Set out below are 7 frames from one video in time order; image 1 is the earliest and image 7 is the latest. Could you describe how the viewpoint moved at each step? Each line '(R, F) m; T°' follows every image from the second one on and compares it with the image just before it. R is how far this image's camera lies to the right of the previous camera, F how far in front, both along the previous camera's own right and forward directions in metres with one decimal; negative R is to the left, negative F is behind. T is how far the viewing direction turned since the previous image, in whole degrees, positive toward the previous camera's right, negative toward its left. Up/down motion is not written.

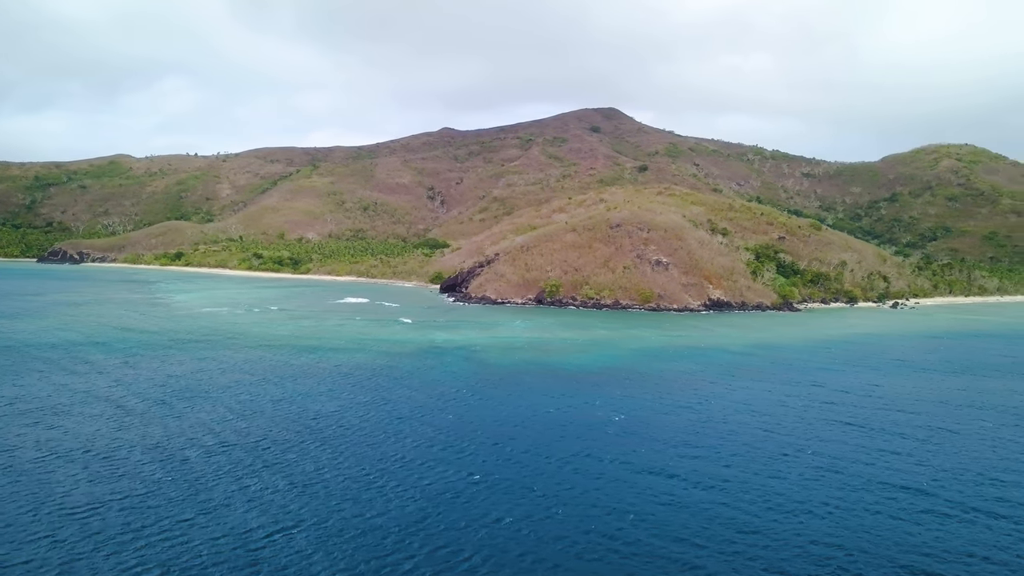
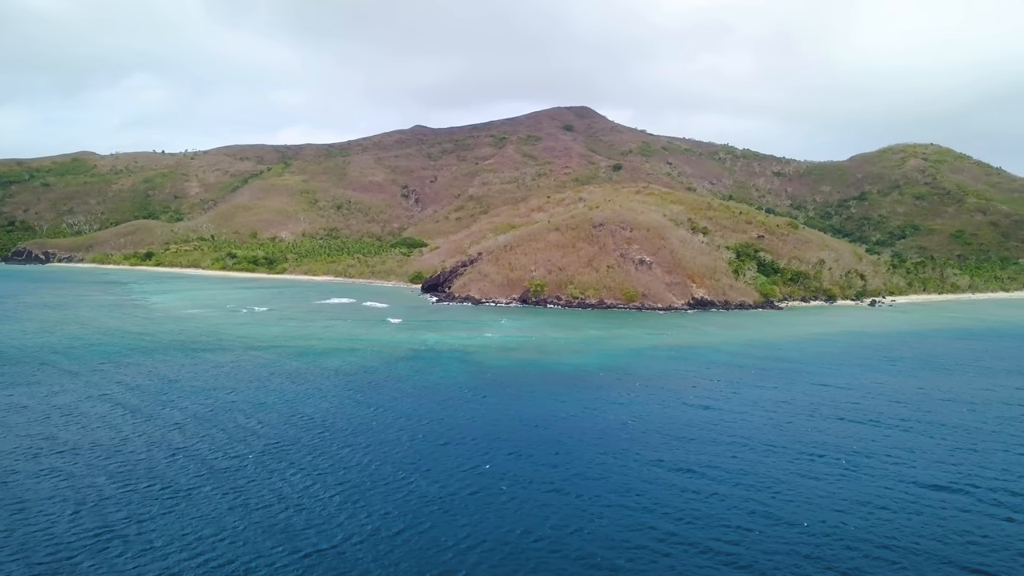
(-1.4, +0.4) m; +2°
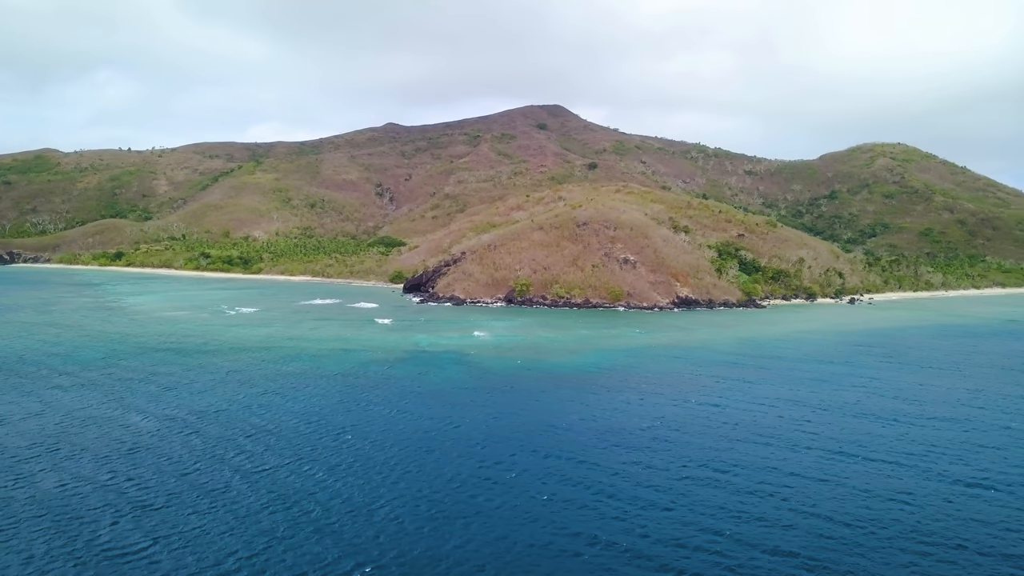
(-1.5, +0.3) m; +2°
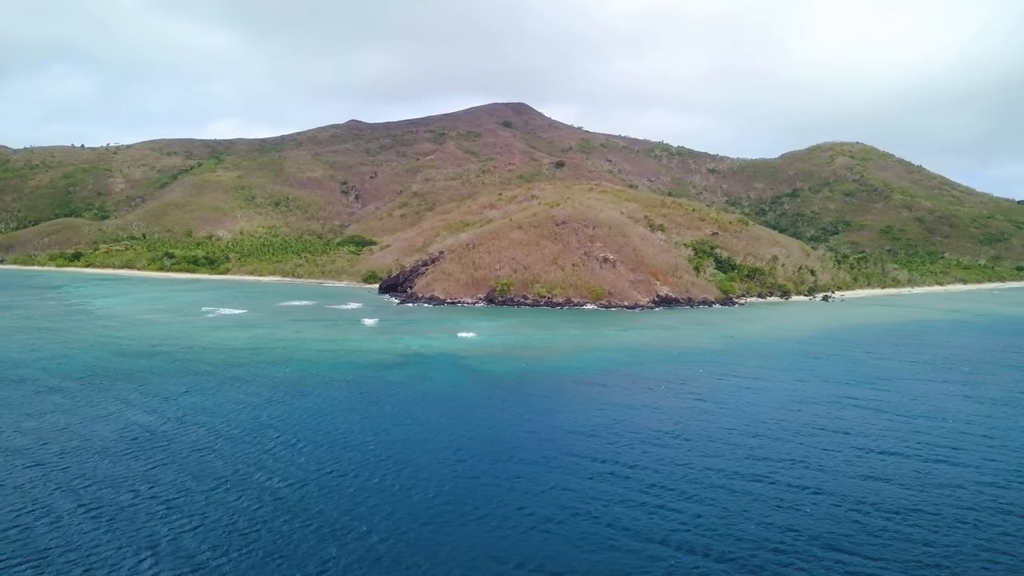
(-2.0, +0.4) m; +3°
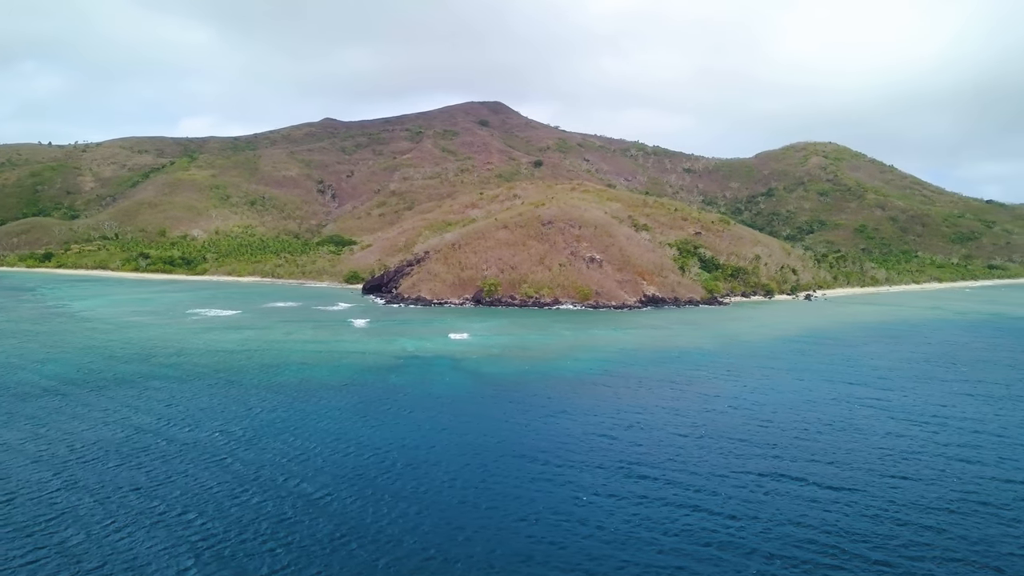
(-1.4, +0.1) m; +2°
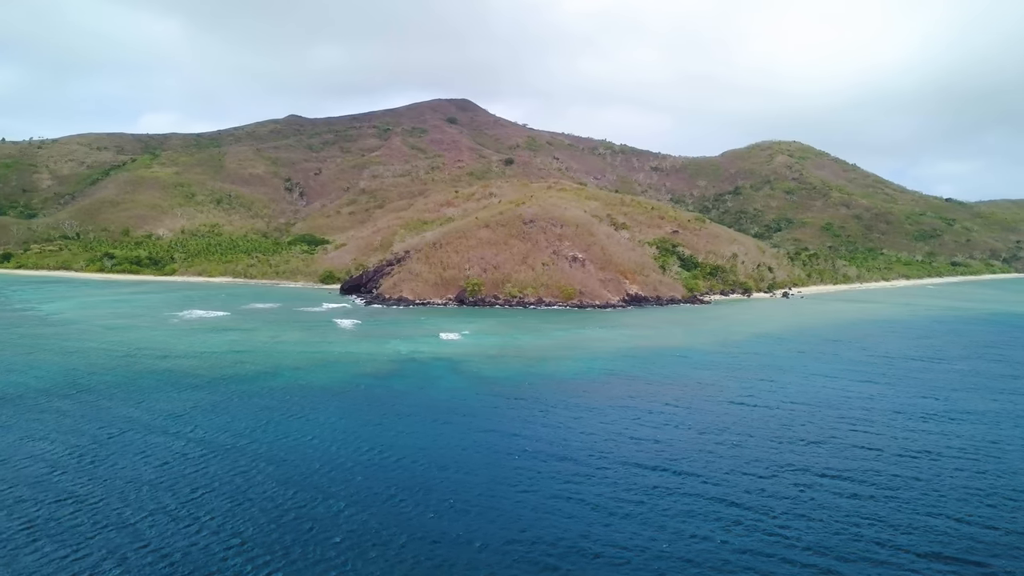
(-1.9, +0.1) m; +3°
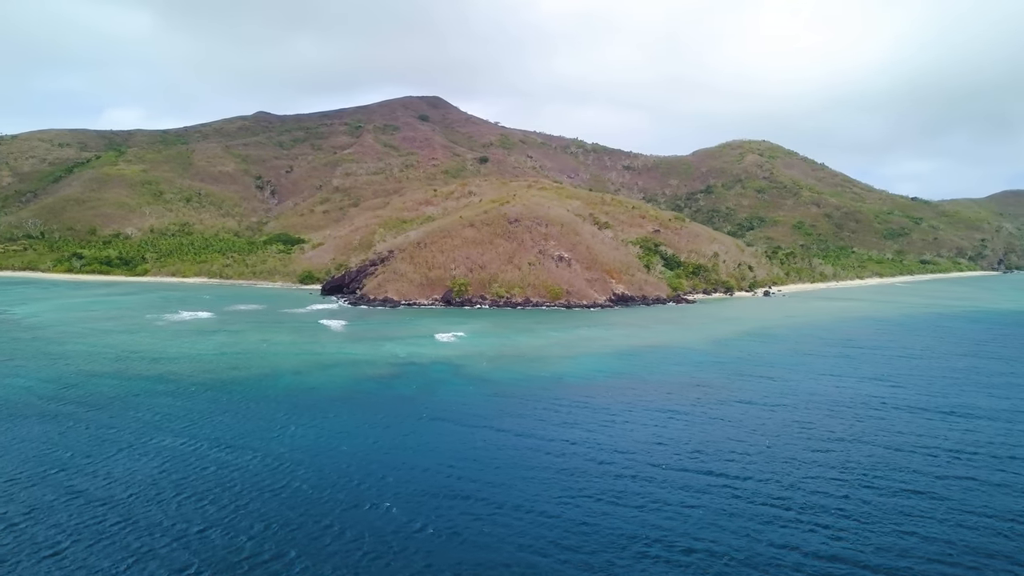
(-2.0, -0.1) m; +2°
